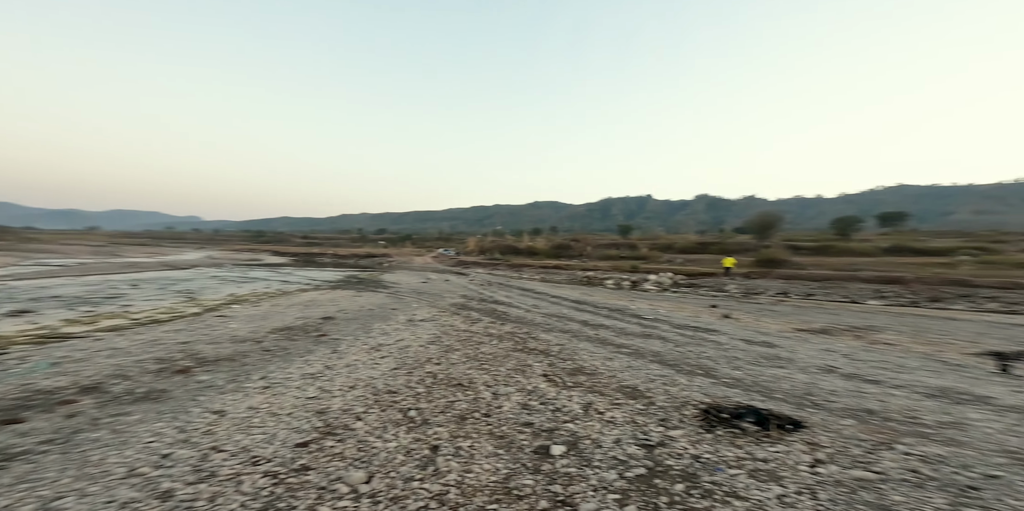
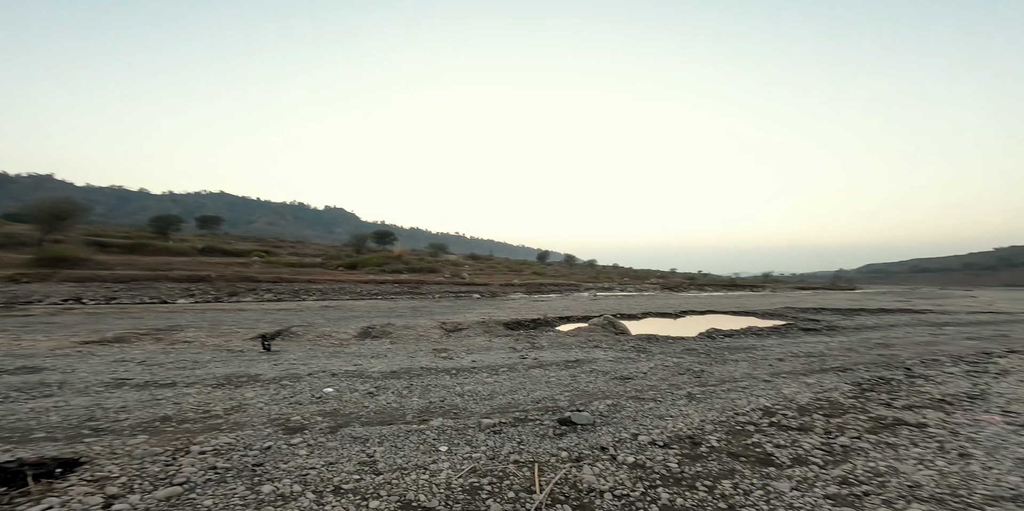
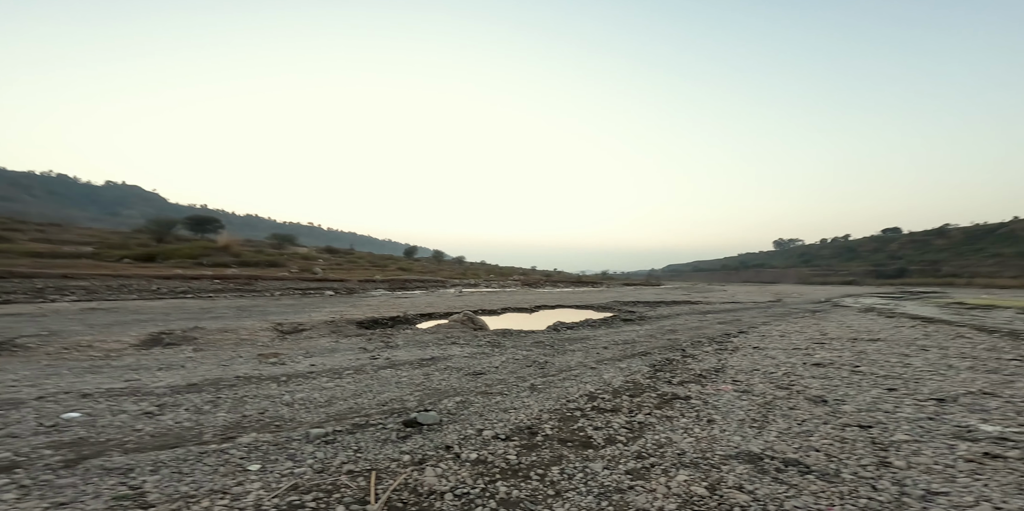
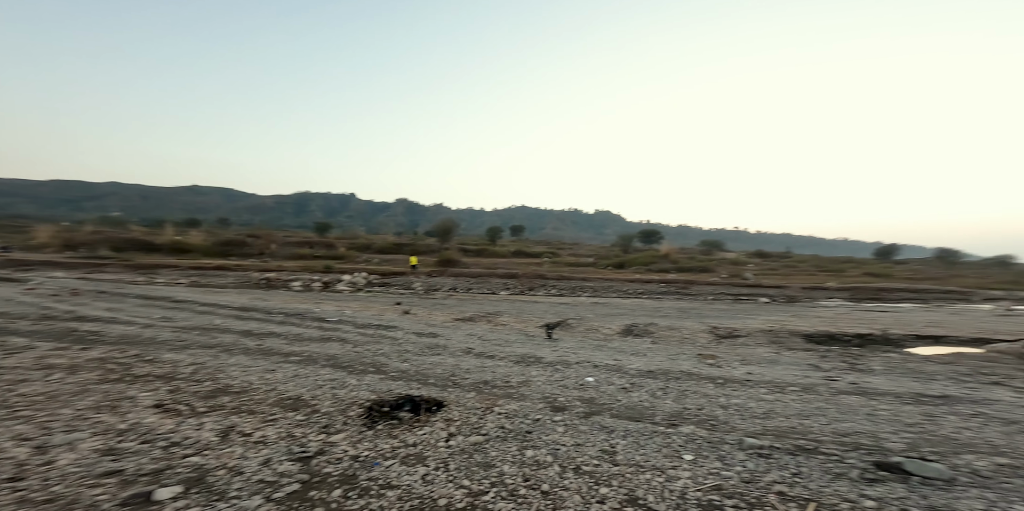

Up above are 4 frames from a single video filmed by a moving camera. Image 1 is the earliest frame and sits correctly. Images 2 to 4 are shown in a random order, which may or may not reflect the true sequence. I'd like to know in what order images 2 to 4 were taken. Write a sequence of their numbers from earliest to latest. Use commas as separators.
4, 2, 3
